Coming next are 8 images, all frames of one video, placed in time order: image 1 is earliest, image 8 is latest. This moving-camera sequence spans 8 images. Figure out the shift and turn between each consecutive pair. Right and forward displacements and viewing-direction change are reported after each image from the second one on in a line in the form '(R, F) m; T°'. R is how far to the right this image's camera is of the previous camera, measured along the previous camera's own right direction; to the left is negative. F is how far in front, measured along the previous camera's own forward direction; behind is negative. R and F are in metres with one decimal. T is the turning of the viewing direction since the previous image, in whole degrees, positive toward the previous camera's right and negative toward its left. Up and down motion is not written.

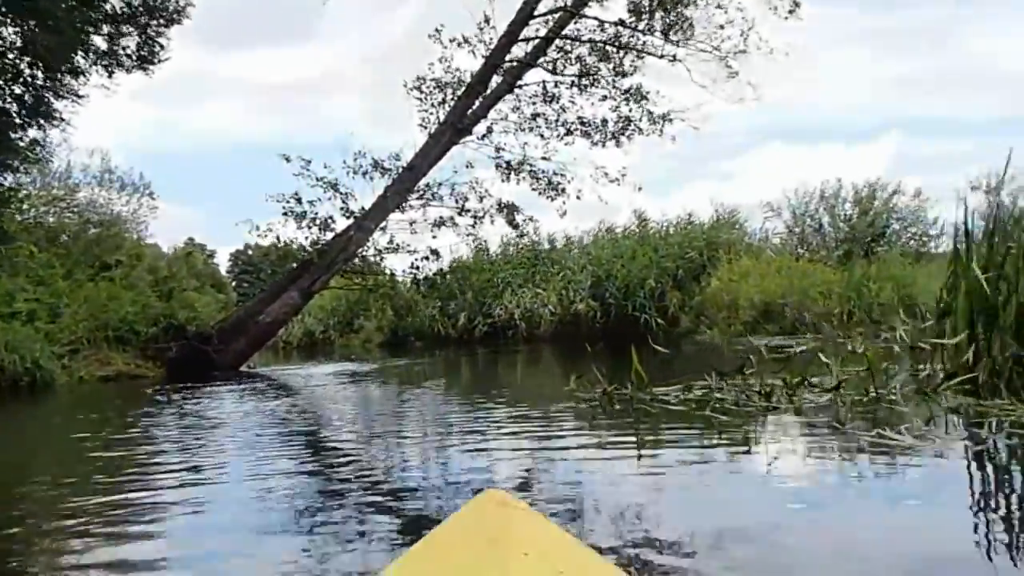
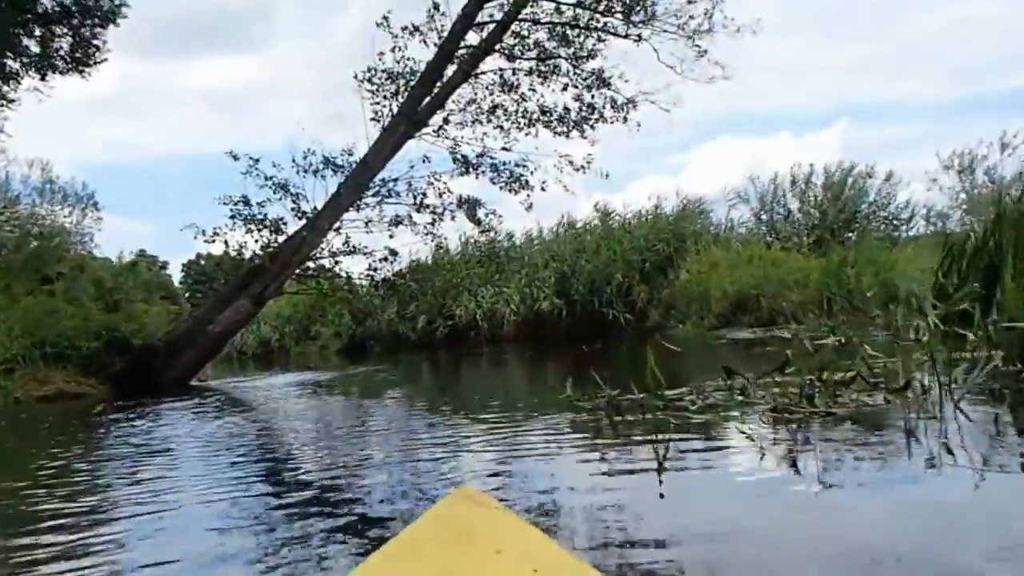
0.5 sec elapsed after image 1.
(-0.1, +0.7) m; +2°
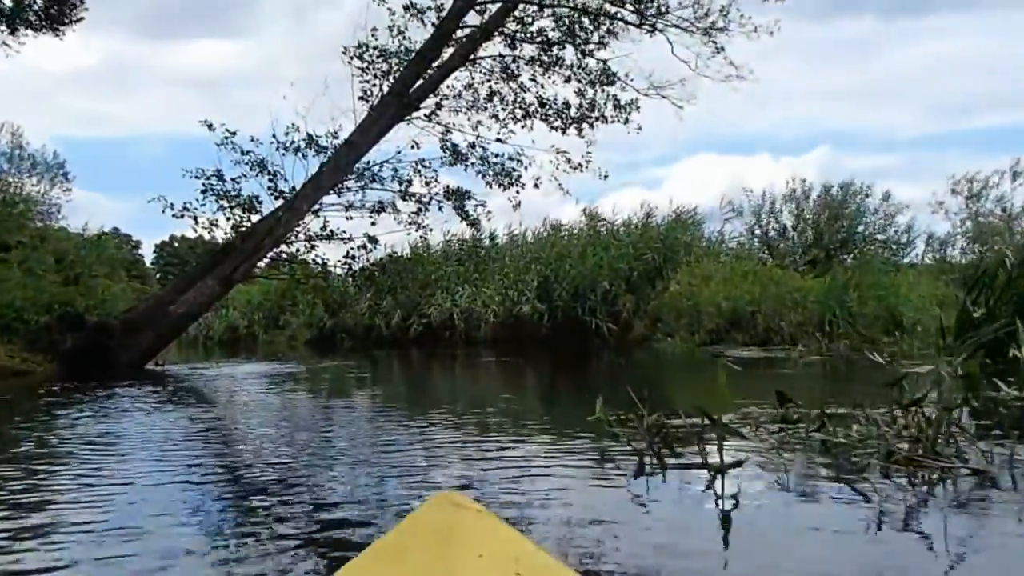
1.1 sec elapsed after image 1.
(-0.1, +0.7) m; +1°
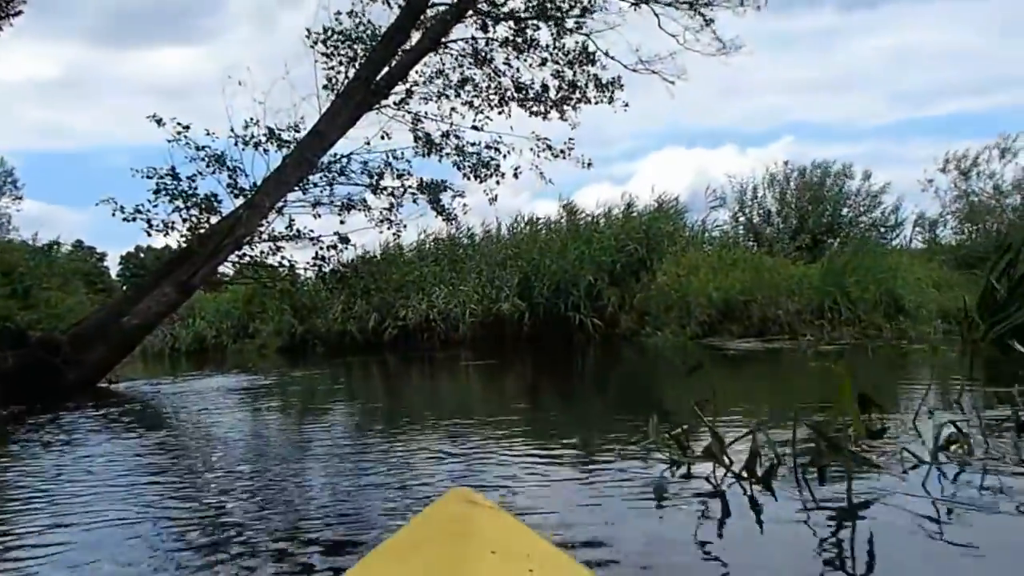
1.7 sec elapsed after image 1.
(-0.1, +0.8) m; +1°
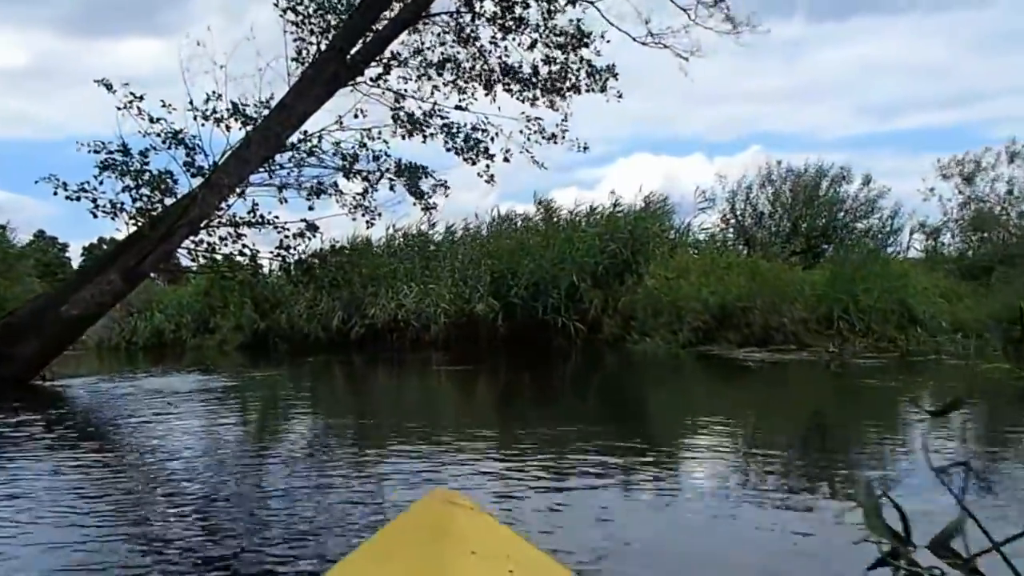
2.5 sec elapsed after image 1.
(-0.2, +1.0) m; +2°
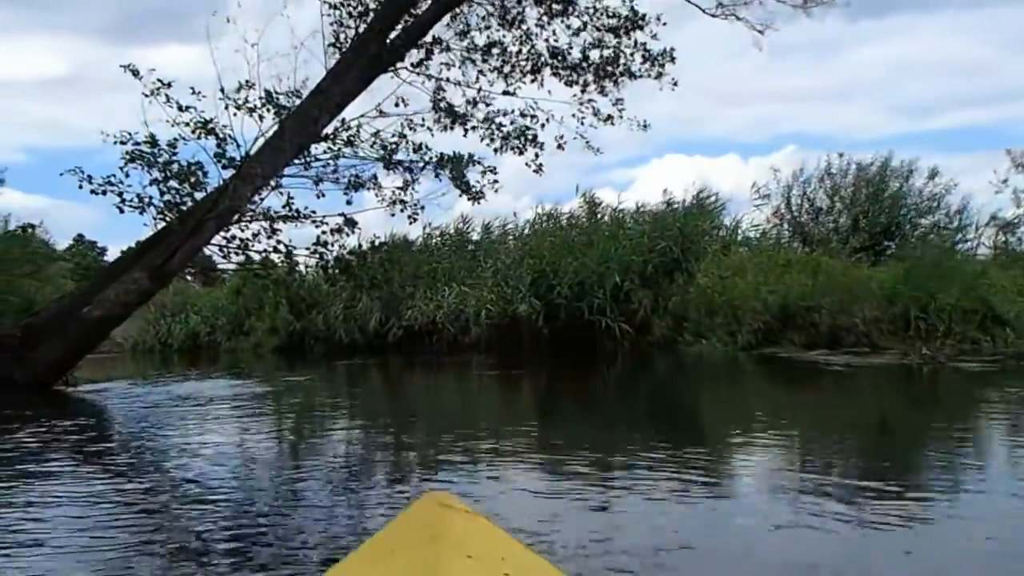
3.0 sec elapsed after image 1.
(-0.1, +0.6) m; -2°
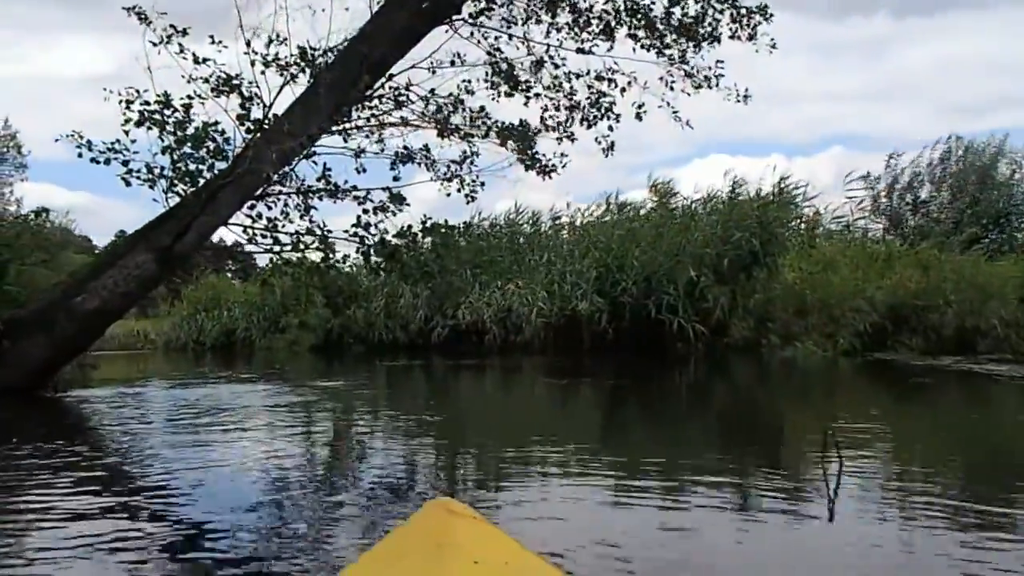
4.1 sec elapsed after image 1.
(-0.3, +1.5) m; -2°
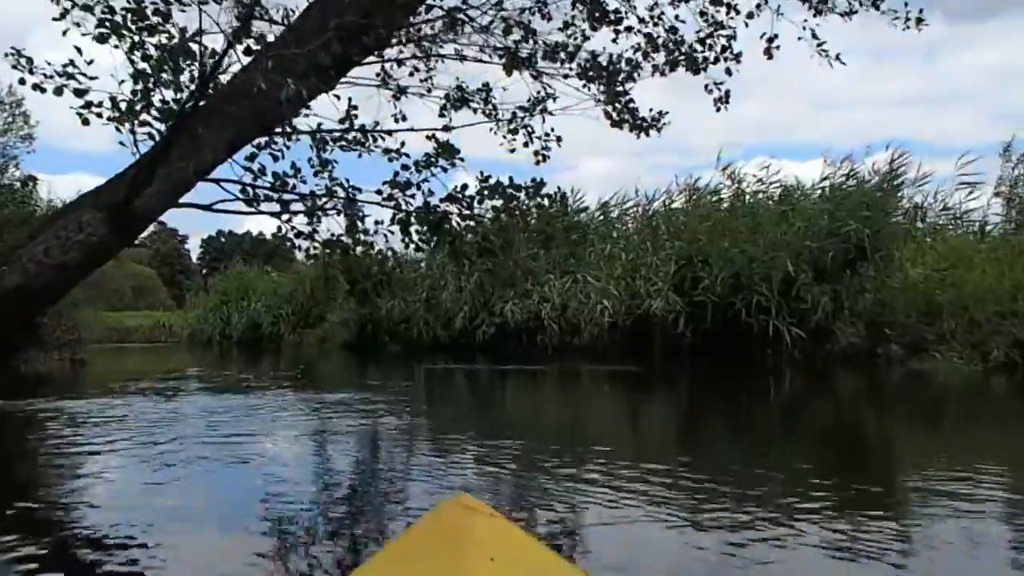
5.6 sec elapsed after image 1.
(-0.2, +2.0) m; -2°
